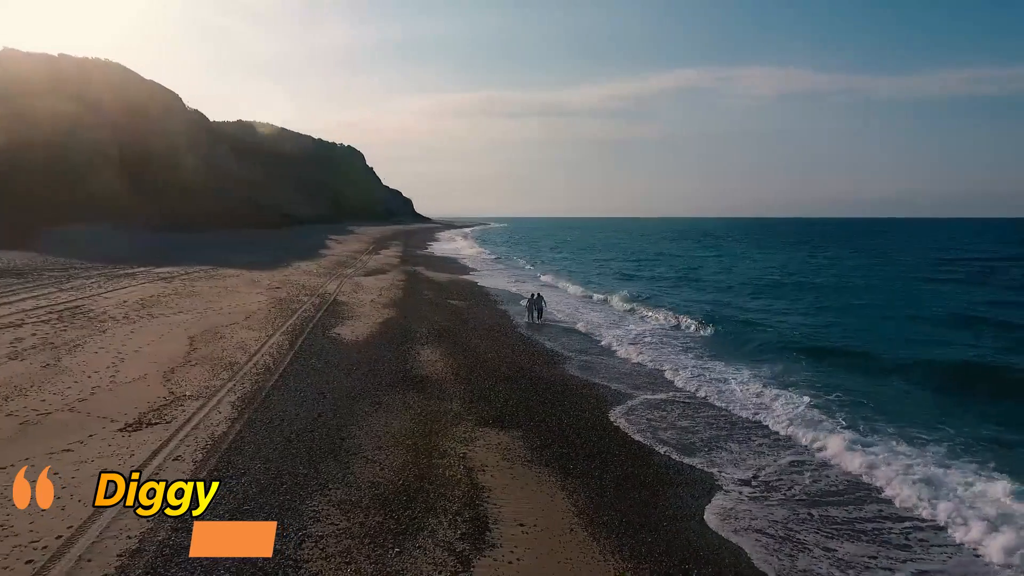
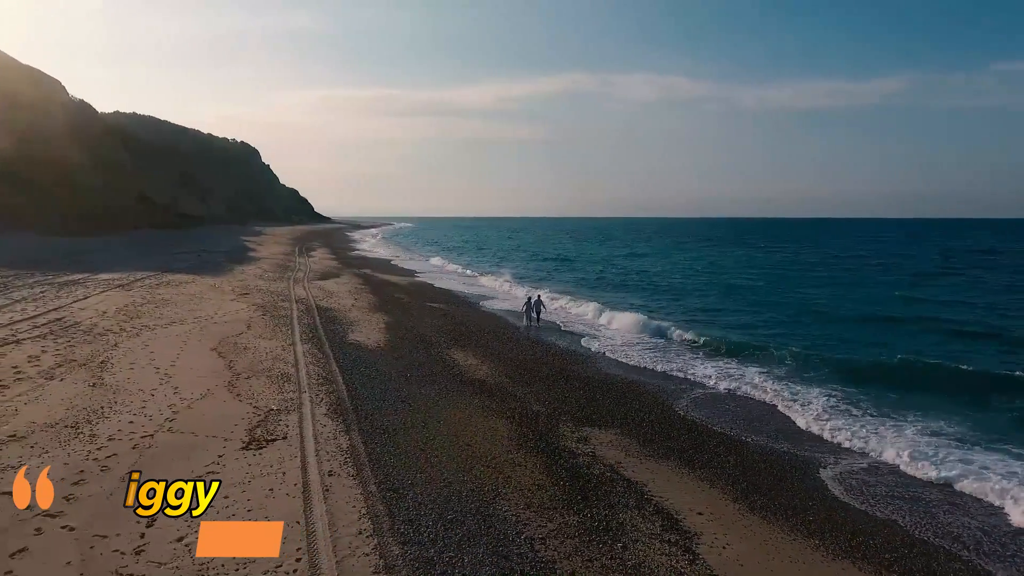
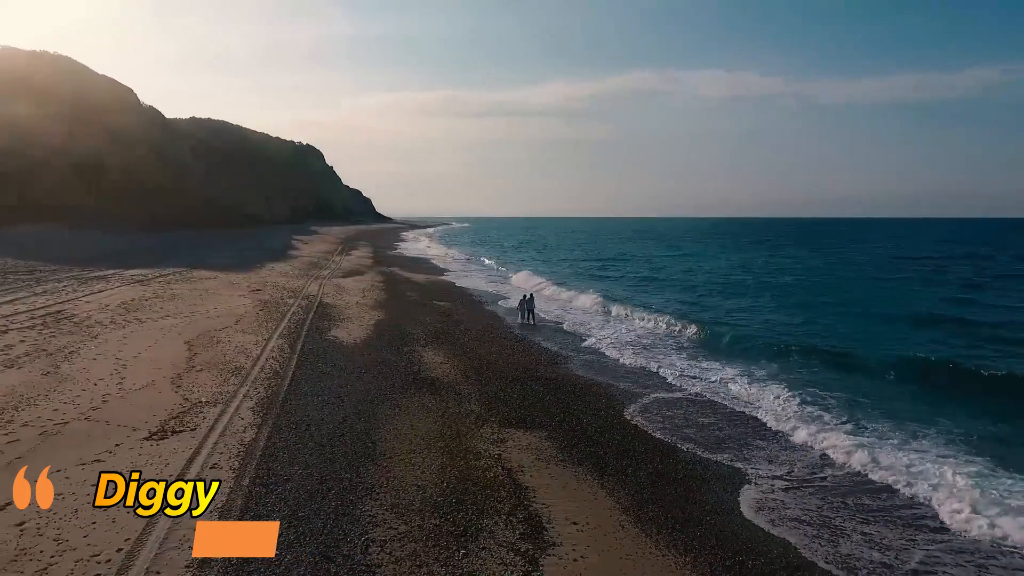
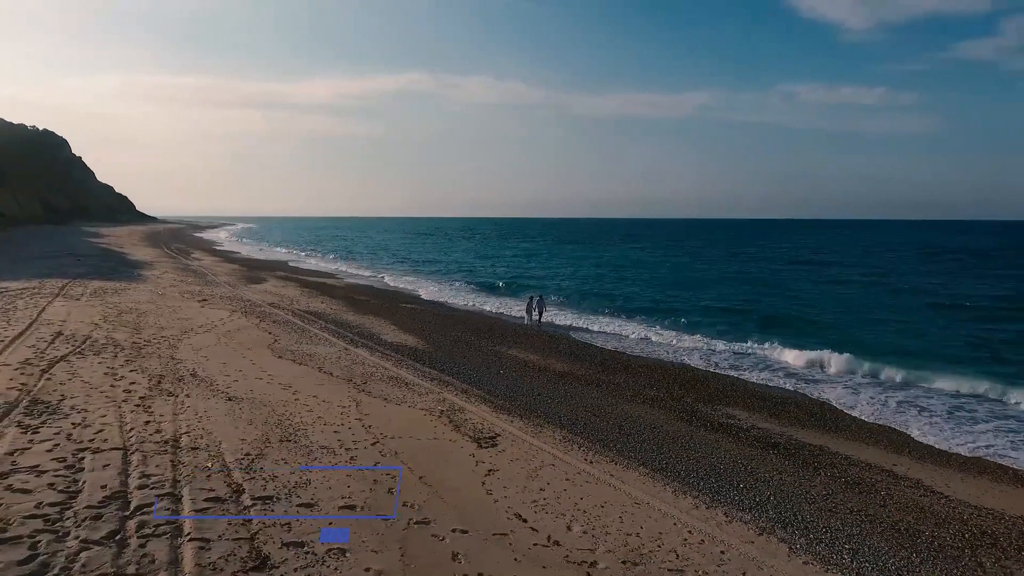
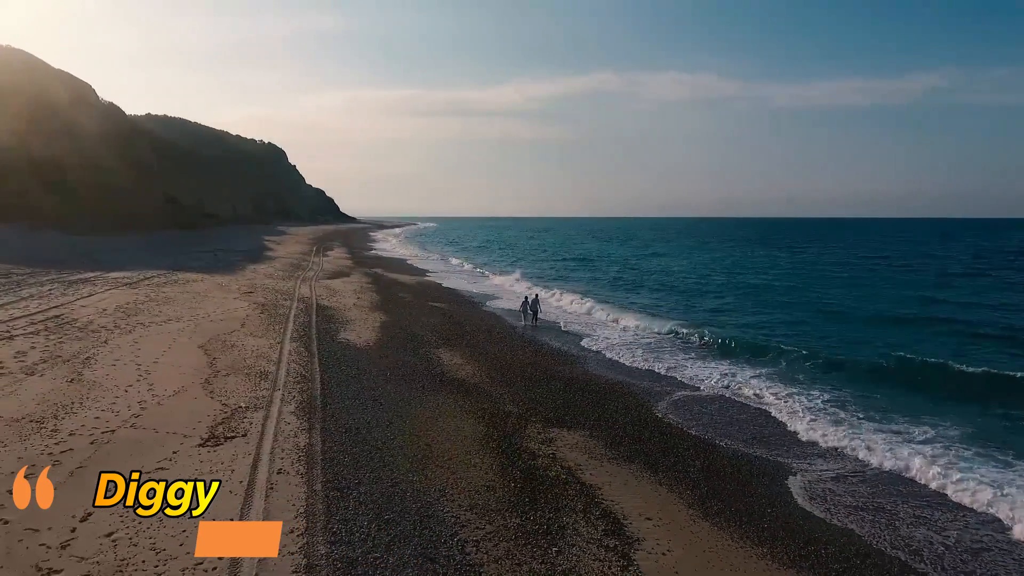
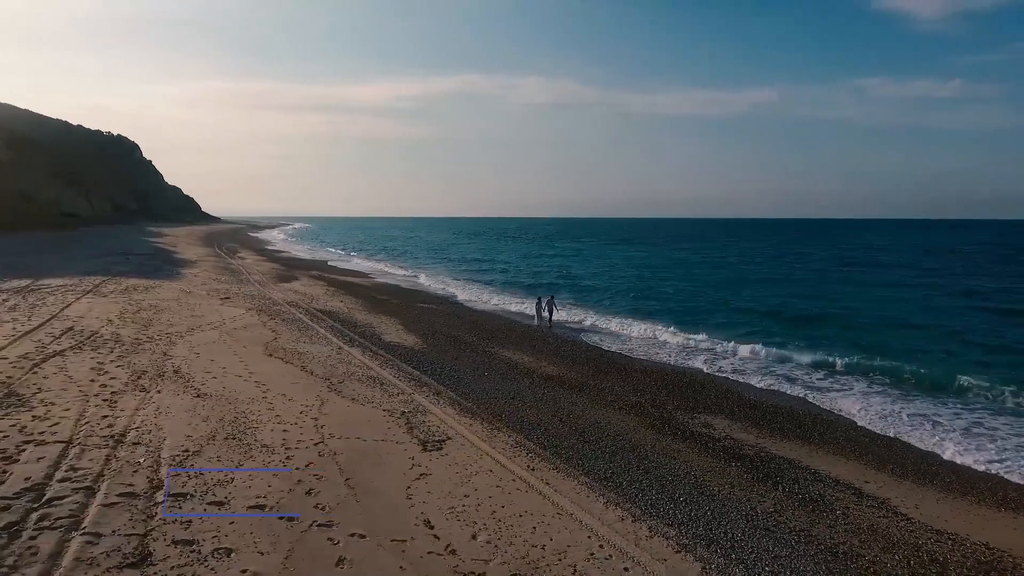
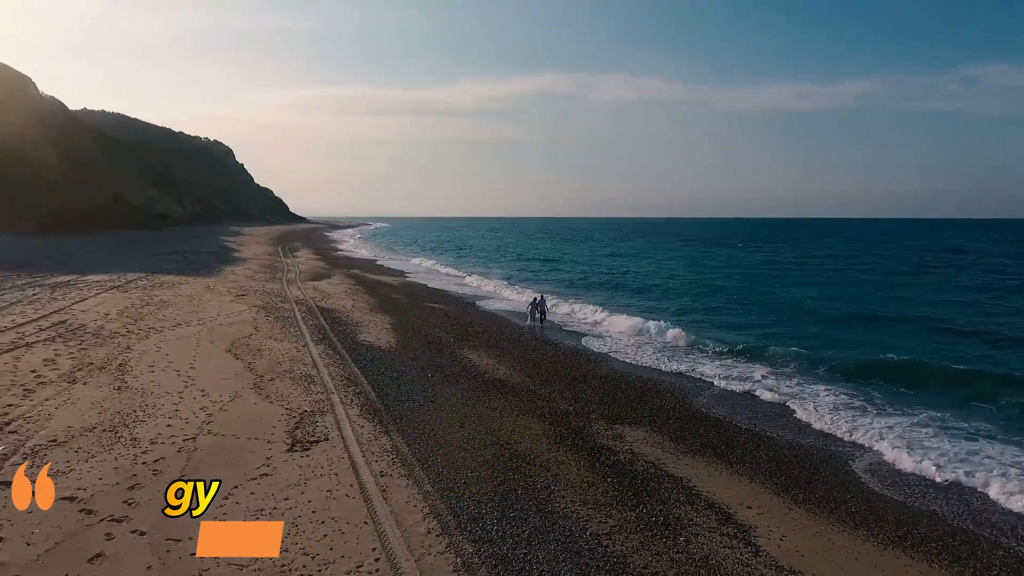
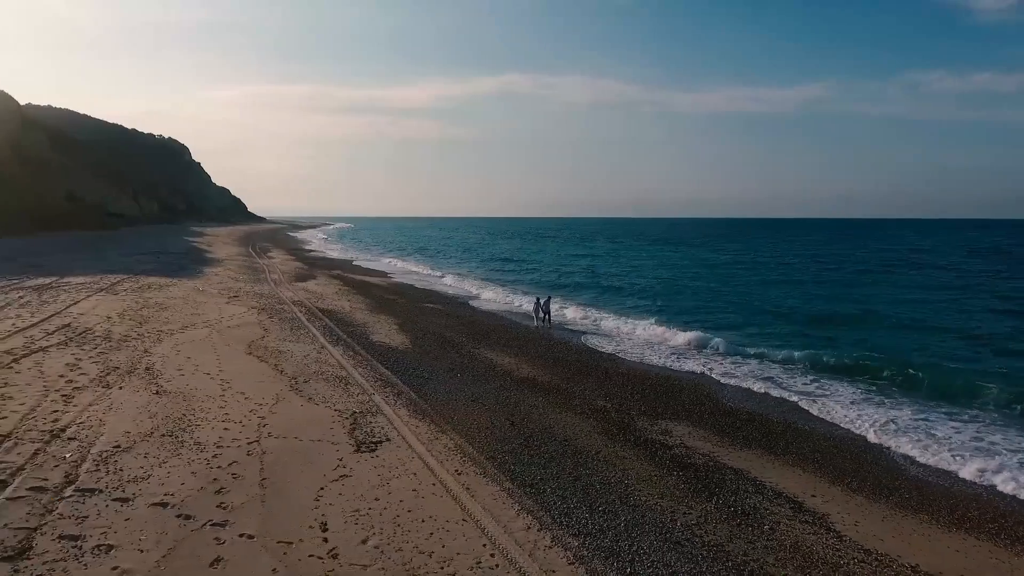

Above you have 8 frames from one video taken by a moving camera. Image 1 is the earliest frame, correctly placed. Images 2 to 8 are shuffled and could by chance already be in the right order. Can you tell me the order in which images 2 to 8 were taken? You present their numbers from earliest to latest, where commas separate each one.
3, 5, 2, 7, 8, 6, 4
